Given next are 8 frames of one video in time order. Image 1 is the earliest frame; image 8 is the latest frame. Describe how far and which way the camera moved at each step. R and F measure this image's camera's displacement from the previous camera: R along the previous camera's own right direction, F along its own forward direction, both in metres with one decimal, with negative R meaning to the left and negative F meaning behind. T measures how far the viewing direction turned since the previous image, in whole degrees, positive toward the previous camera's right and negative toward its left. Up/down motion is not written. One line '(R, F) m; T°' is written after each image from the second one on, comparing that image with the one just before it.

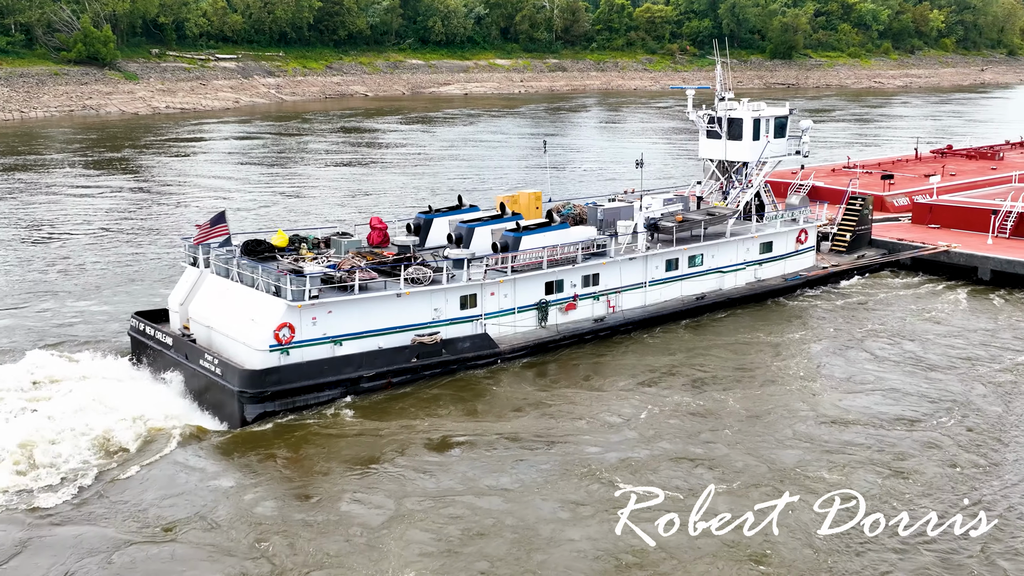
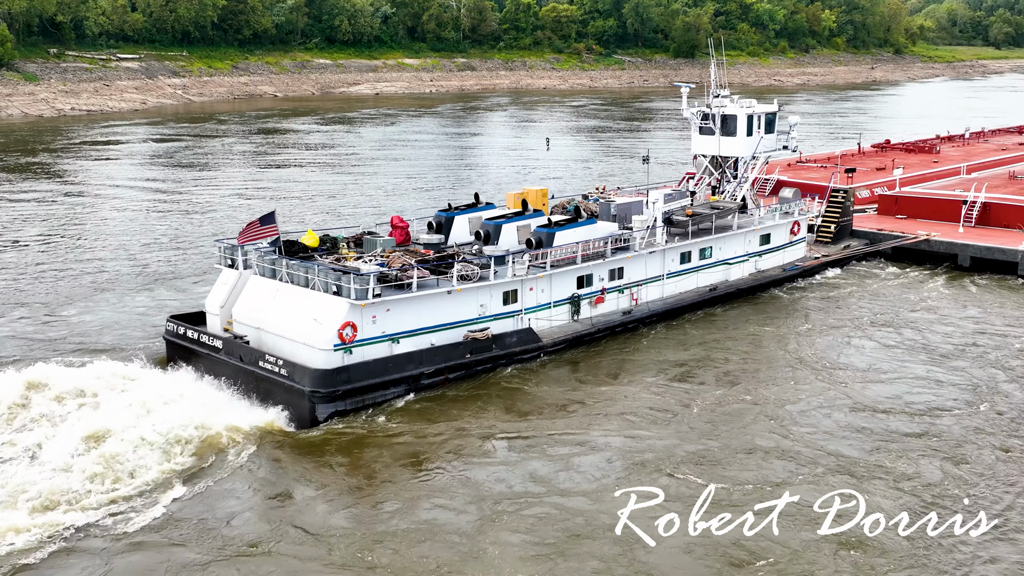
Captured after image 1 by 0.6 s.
(-2.6, +0.4) m; +6°
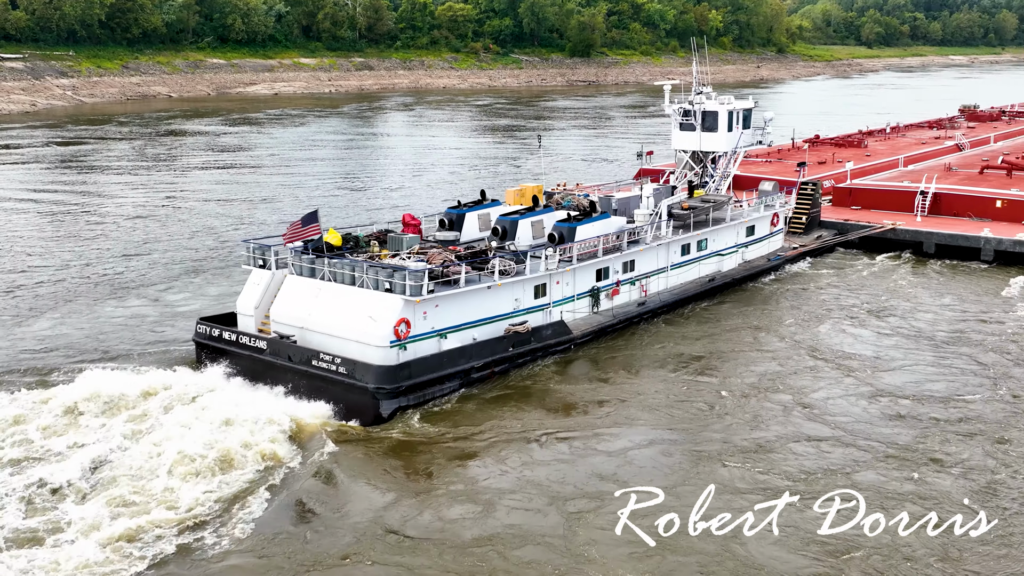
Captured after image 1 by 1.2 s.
(-2.6, +0.4) m; +6°
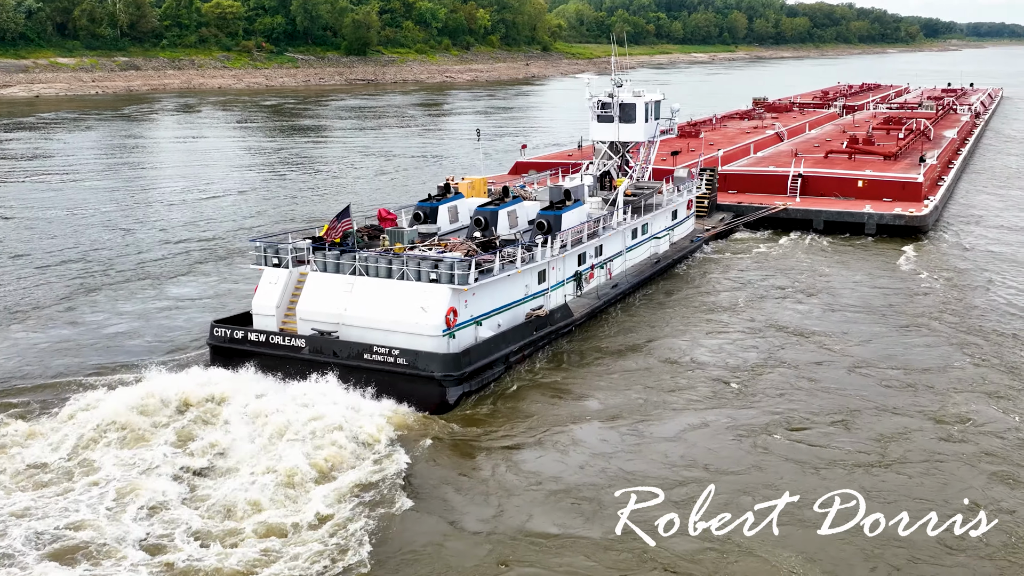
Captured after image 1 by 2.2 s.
(-4.6, +0.9) m; +13°
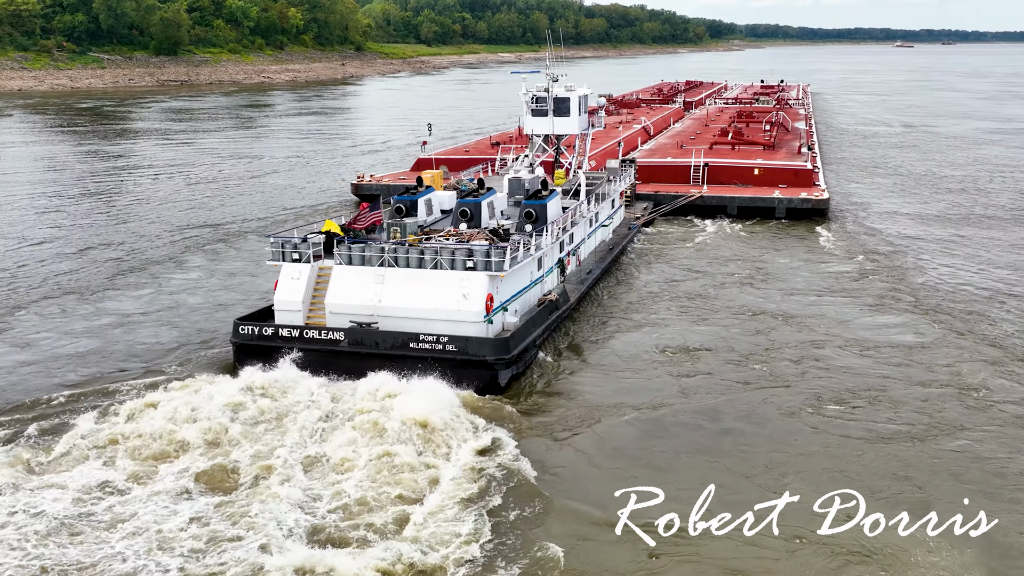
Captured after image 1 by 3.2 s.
(-3.9, +0.7) m; +11°
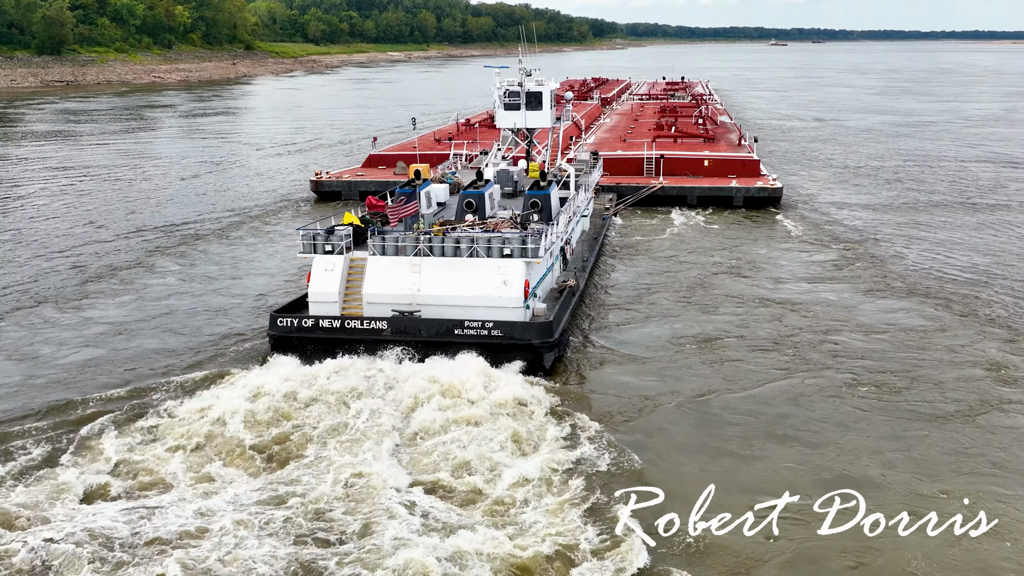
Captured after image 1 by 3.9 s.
(-2.7, +0.3) m; +6°
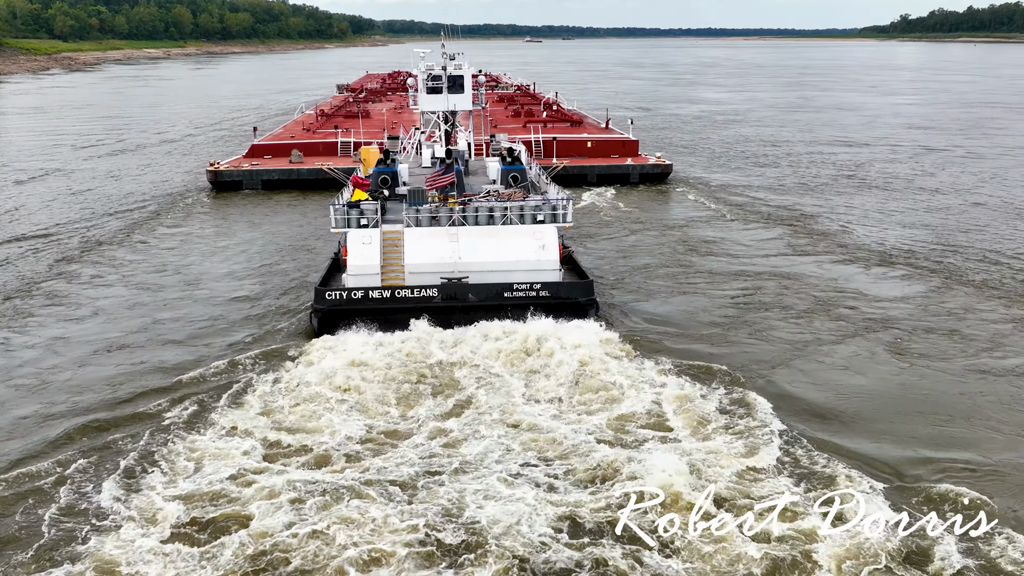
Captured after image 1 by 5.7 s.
(-5.3, +1.4) m; +13°
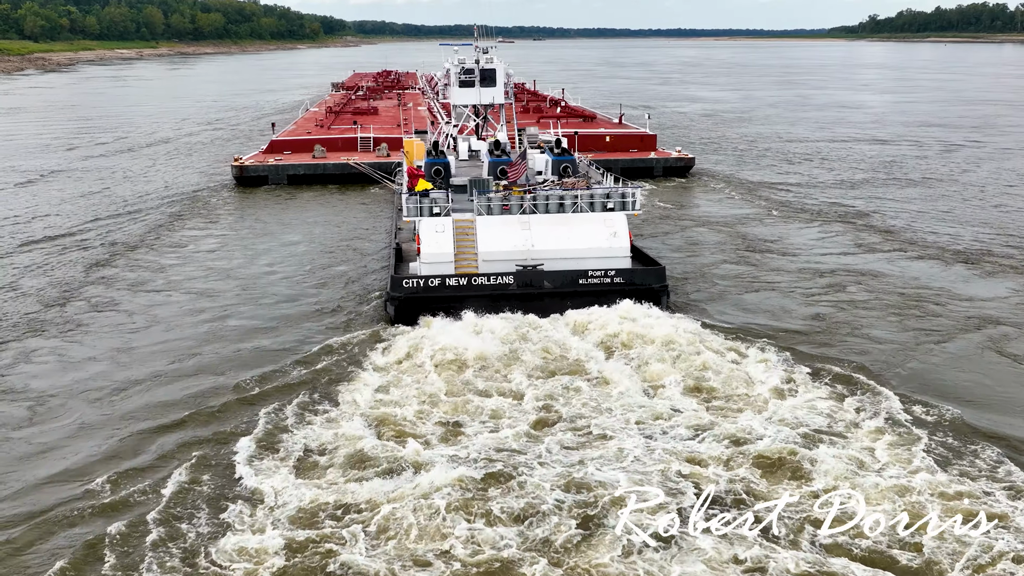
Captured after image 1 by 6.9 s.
(-2.2, +1.1) m; +2°
